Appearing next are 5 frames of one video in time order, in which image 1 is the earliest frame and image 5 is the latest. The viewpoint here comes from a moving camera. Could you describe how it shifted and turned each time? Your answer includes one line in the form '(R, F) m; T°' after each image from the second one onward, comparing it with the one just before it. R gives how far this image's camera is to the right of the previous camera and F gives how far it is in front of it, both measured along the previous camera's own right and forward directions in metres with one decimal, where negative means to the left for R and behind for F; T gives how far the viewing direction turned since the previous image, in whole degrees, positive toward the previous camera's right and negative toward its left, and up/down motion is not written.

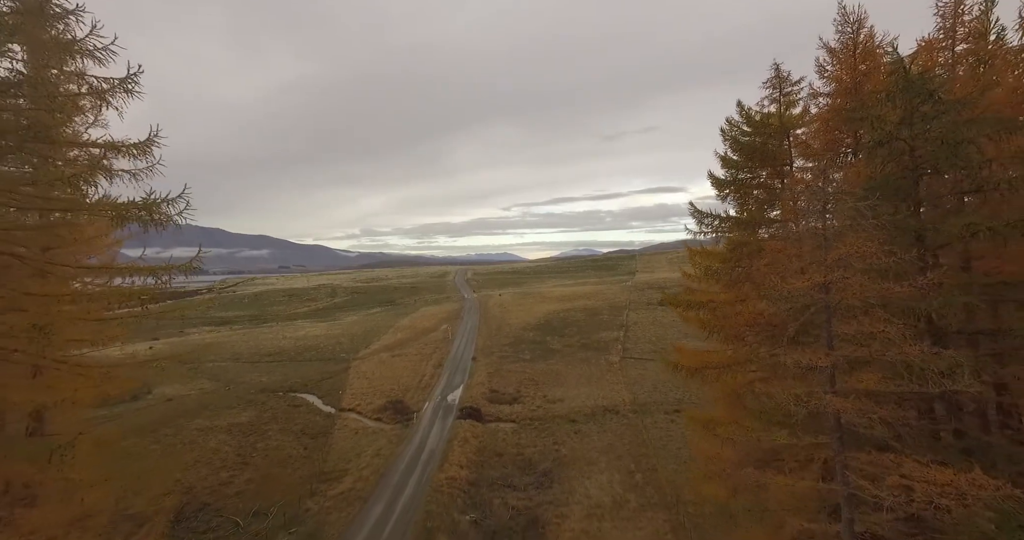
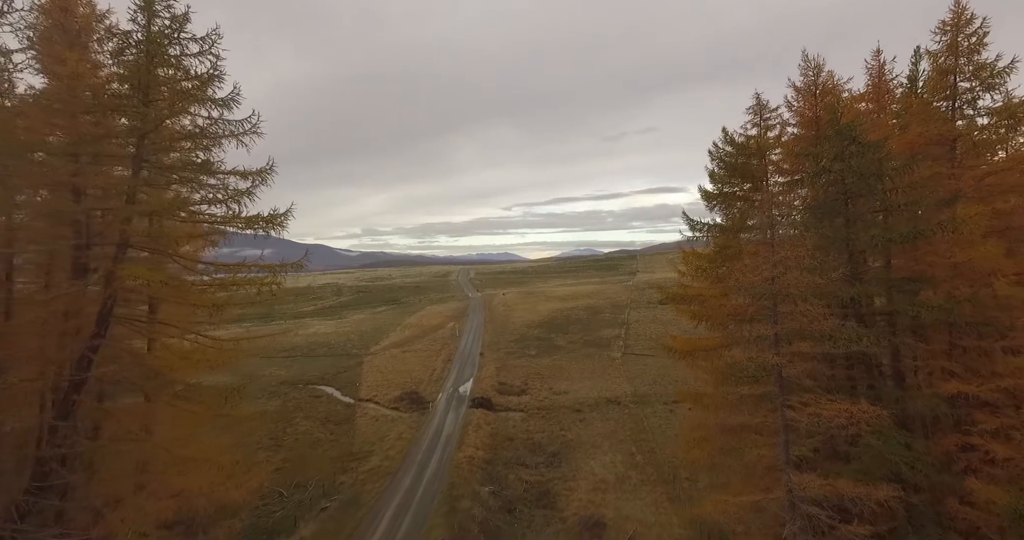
(-0.8, -3.4) m; 0°
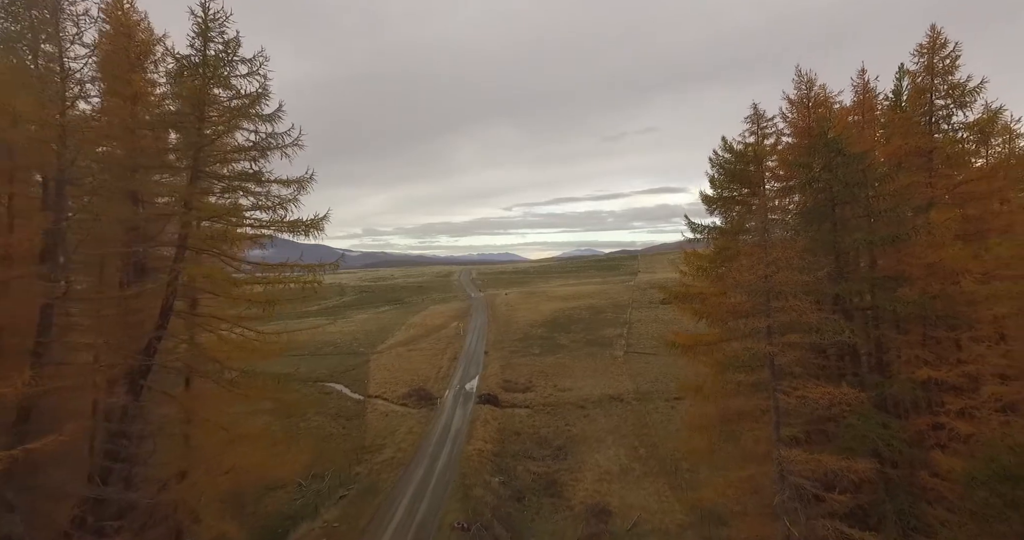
(-0.5, -1.4) m; 0°
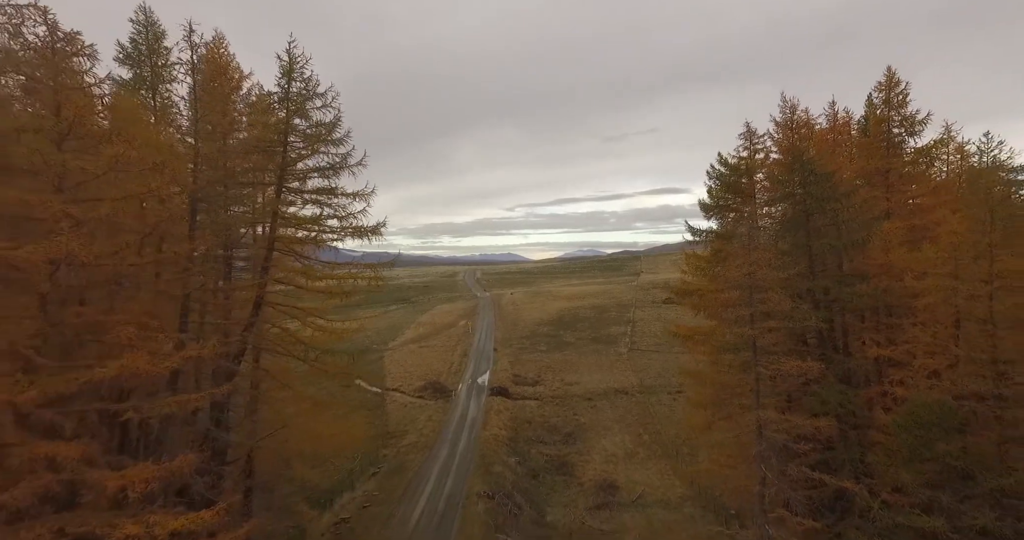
(-0.8, -3.1) m; 0°
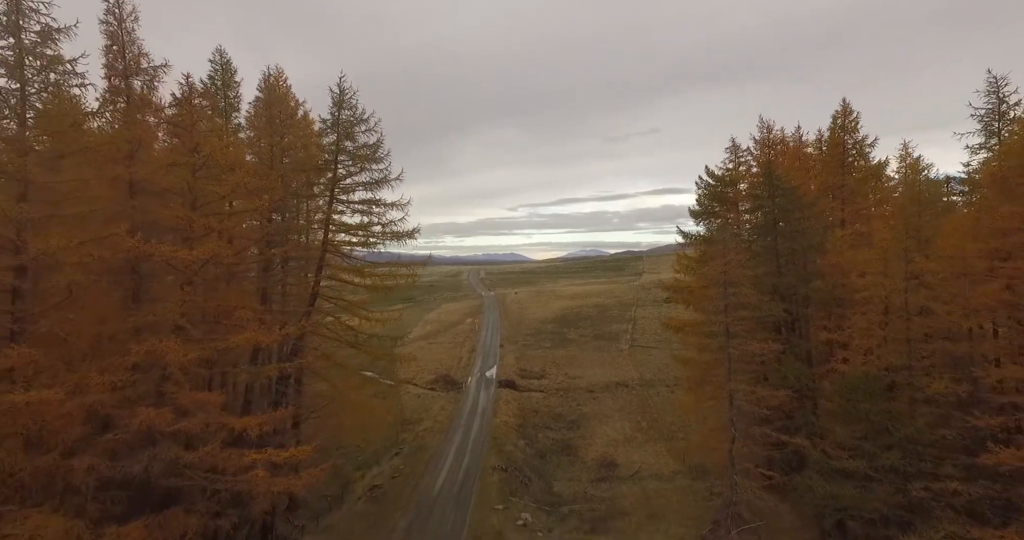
(-0.4, -3.3) m; 0°
